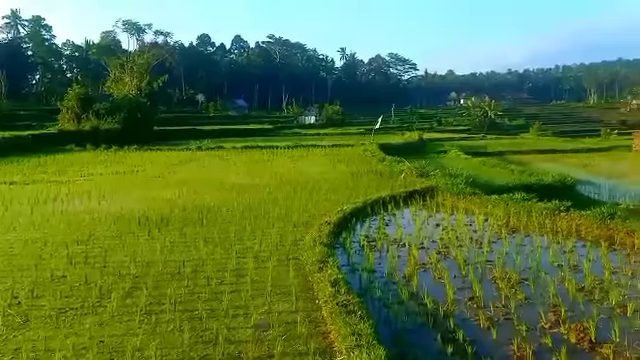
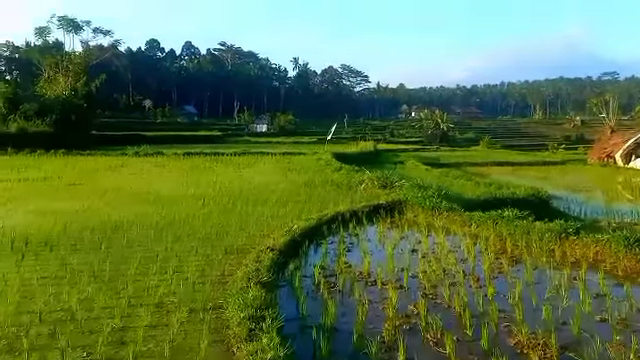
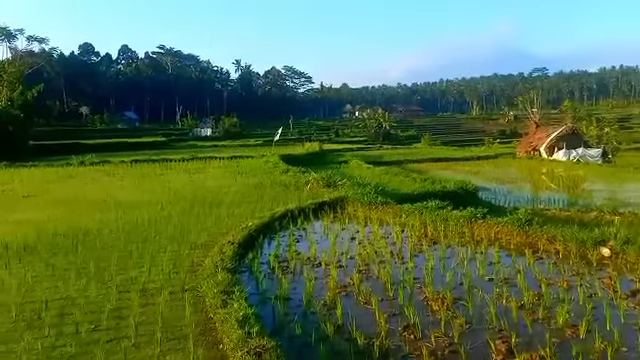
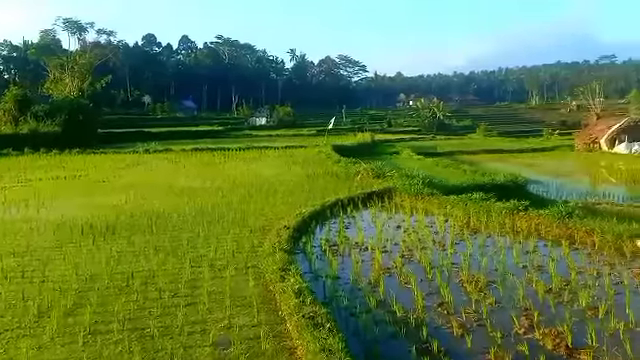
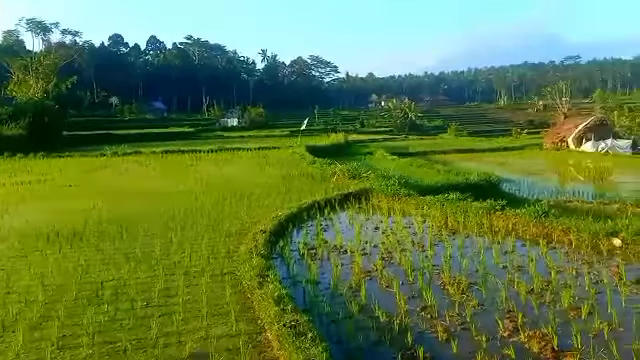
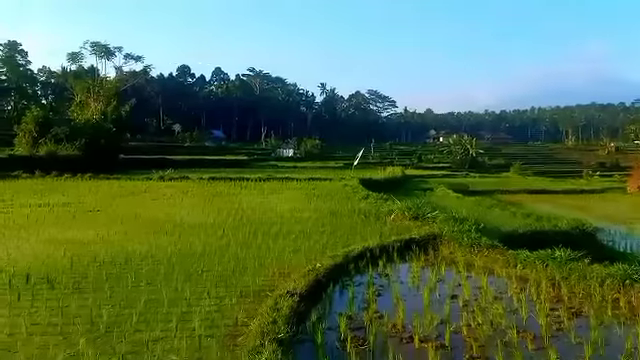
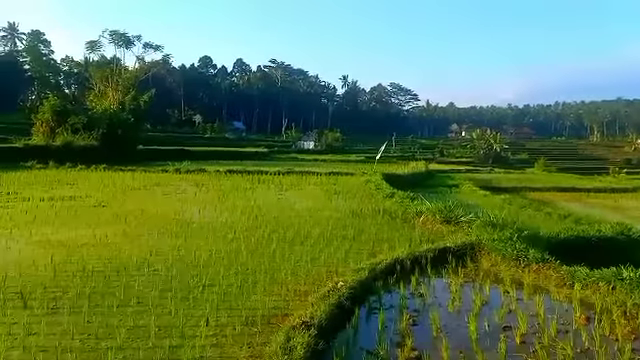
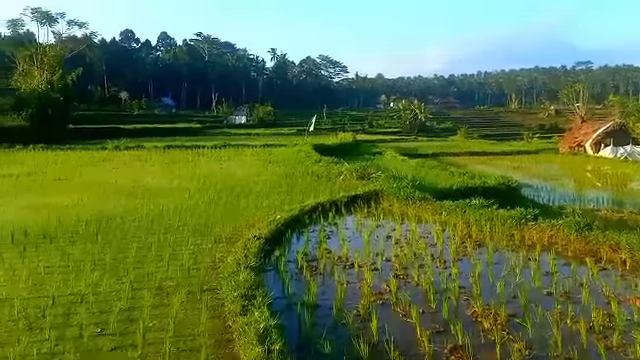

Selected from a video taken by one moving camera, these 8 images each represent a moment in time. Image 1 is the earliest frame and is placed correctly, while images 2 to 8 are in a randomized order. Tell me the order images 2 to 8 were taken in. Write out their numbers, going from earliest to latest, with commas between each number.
4, 5, 3, 8, 2, 6, 7
